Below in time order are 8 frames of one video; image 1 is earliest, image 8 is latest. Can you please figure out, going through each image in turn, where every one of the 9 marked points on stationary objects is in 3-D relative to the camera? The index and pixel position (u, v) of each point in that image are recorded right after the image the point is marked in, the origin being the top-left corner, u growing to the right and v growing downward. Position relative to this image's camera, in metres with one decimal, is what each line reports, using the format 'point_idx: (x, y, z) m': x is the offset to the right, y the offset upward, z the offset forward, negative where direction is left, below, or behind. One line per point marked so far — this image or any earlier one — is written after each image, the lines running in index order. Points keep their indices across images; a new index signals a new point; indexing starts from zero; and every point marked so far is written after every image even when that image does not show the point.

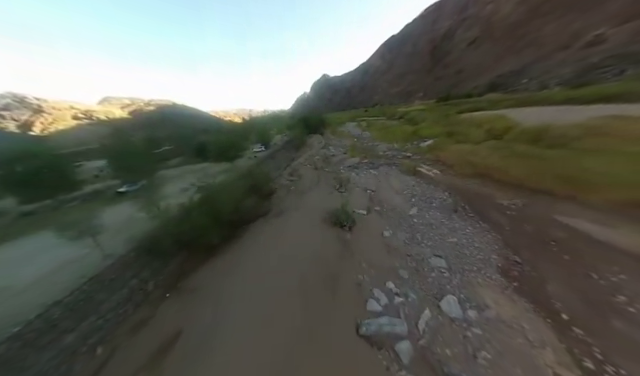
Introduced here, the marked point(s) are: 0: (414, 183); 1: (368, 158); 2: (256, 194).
0: (+6.3, +0.3, +9.6) m
1: (+5.3, +3.2, +16.0) m
2: (-4.0, -0.5, +9.3) m
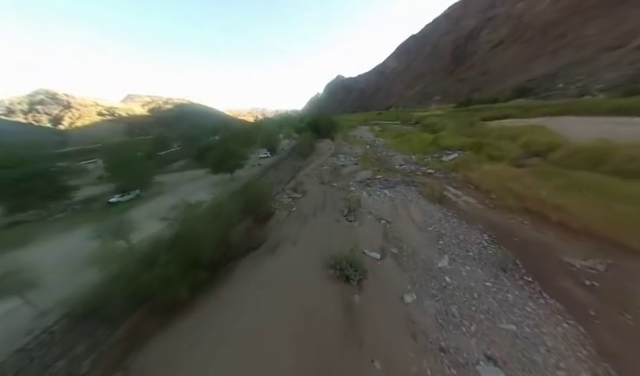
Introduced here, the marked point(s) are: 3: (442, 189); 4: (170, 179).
0: (+6.5, -1.4, +7.9) m
1: (+6.0, +1.5, +14.2) m
2: (-3.8, -1.7, +8.1) m
3: (+8.5, 0.0, +10.2) m
4: (-17.2, +0.6, +16.6) m
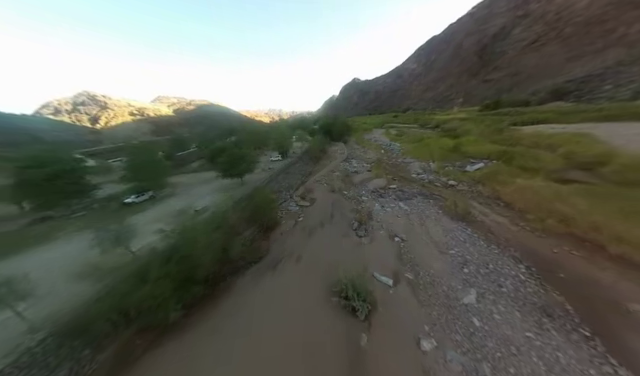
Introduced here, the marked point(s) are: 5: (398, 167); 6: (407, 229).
0: (+6.9, -2.2, +6.9) m
1: (+6.9, +0.6, +13.3) m
2: (-3.5, -2.1, +7.8) m
3: (+9.1, -1.0, +9.1) m
4: (-16.1, +0.7, +17.2) m
5: (+8.6, +2.4, +16.5) m
6: (+4.6, -2.2, +7.8) m
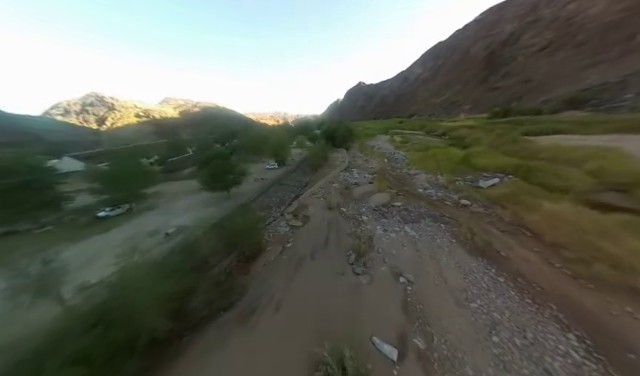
0: (+6.4, -3.5, +5.6) m
1: (+6.6, -0.7, +12.0) m
2: (-3.9, -3.1, +6.6) m
3: (+8.7, -2.3, +7.8) m
4: (-16.3, -0.2, +16.3) m
5: (+8.4, +0.9, +15.2) m
6: (+4.2, -3.3, +6.4) m
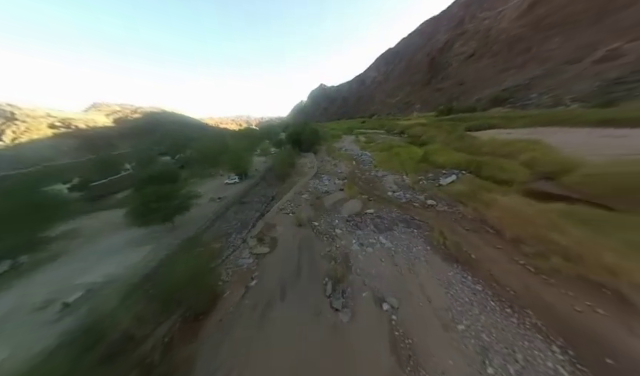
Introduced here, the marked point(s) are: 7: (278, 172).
0: (+5.4, -3.7, +5.4) m
1: (+4.4, -1.1, +11.8) m
2: (-4.9, -4.4, +4.8) m
3: (+7.2, -2.4, +7.9) m
4: (-18.9, -3.0, +12.6) m
5: (+5.5, +0.7, +15.2) m
6: (+3.1, -3.8, +5.9) m
7: (-5.2, +2.1, +18.5) m
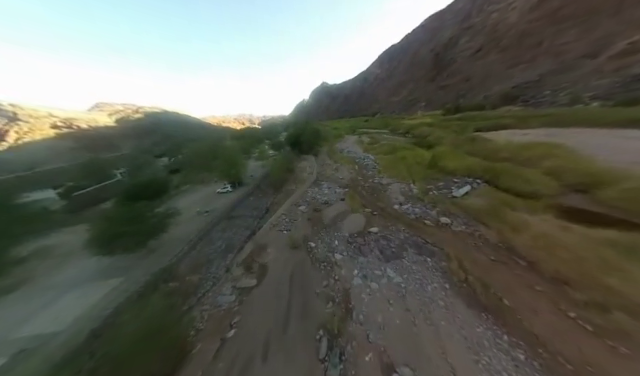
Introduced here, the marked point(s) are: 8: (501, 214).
0: (+5.2, -4.7, +4.1) m
1: (+4.2, -2.0, +10.5) m
2: (-5.2, -5.4, +3.7) m
3: (+7.0, -3.4, +6.6) m
4: (-19.0, -3.9, +11.6) m
5: (+5.4, -0.2, +13.9) m
6: (+2.8, -4.8, +4.7) m
7: (-5.2, +1.2, +17.4) m
8: (+10.4, -1.4, +8.5) m
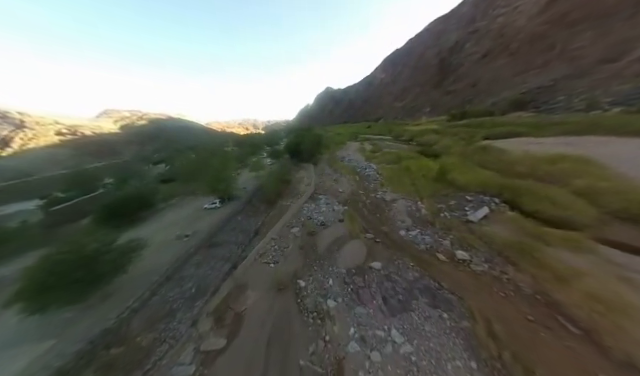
0: (+4.6, -6.0, +2.6) m
1: (+3.8, -3.5, +9.0) m
2: (-5.7, -6.7, +2.4) m
3: (+6.5, -4.7, +5.0) m
4: (-19.4, -5.3, +10.5) m
5: (+5.1, -1.8, +12.5) m
6: (+2.3, -6.2, +3.2) m
7: (-5.5, -0.3, +16.2) m
8: (+10.0, -2.9, +7.0) m
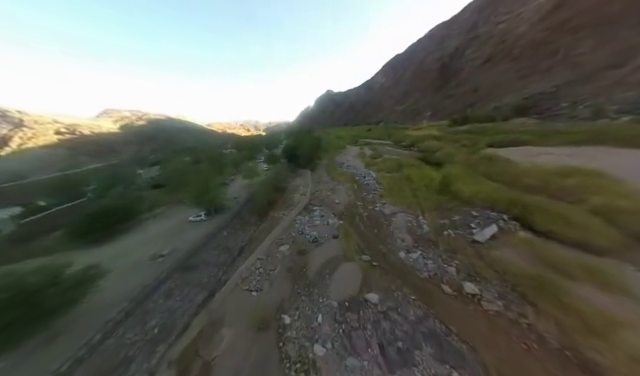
0: (+4.0, -7.0, +1.6) m
1: (+3.3, -4.5, +8.1) m
2: (-6.3, -7.5, +1.4) m
3: (+6.0, -5.8, +4.0) m
4: (-19.9, -6.0, +9.6) m
5: (+4.6, -2.9, +11.5) m
6: (+1.7, -7.1, +2.2) m
7: (-6.0, -1.3, +15.2) m
8: (+9.5, -4.0, +6.0) m
